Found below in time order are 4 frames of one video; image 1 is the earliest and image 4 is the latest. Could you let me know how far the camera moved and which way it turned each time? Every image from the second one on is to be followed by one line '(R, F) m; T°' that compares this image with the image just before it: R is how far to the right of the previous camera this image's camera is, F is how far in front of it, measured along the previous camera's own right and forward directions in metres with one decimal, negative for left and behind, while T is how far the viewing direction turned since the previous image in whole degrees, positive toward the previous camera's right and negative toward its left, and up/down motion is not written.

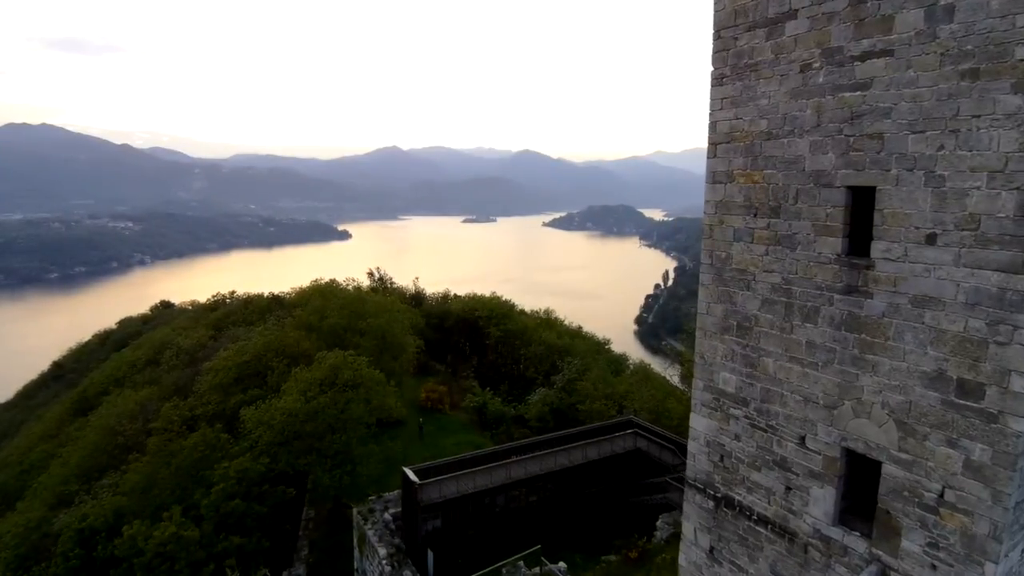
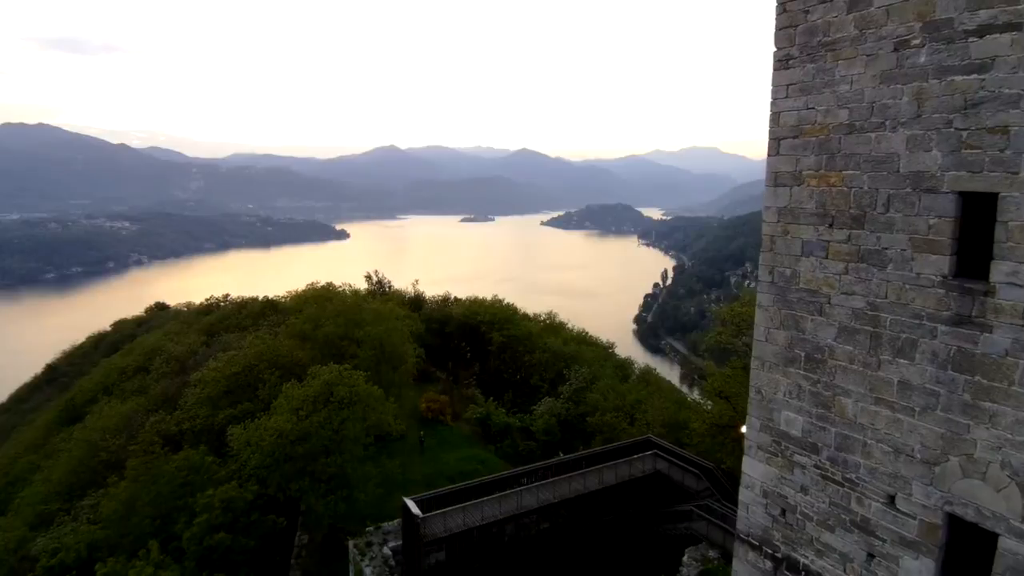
(-0.2, +1.0) m; 0°
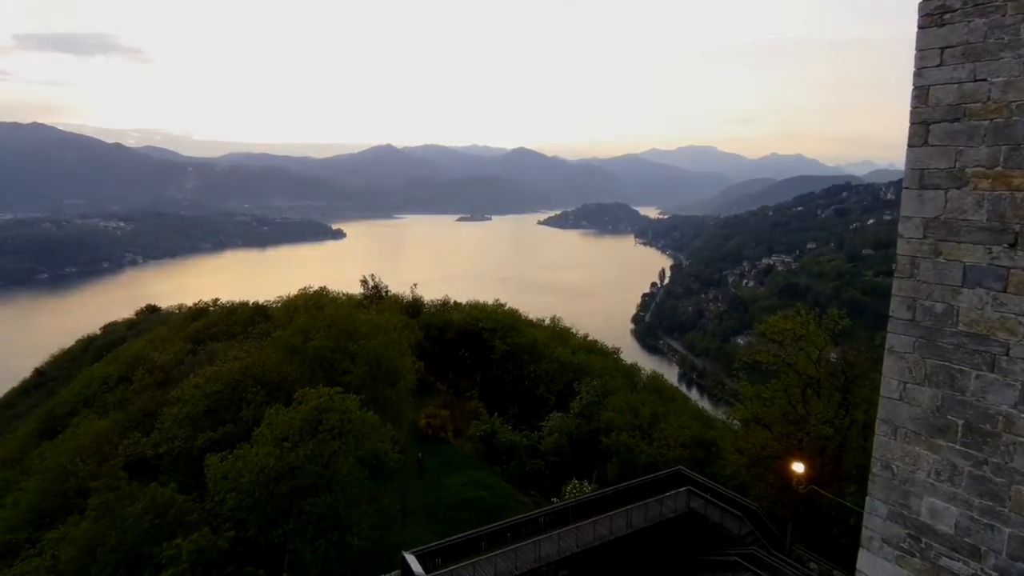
(-0.3, +1.4) m; 0°
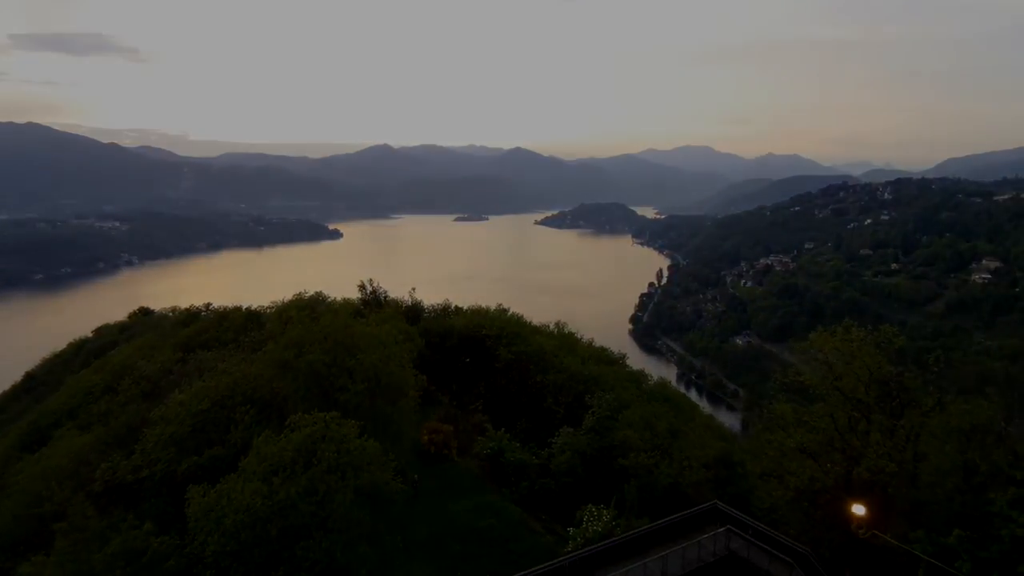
(-0.3, +1.1) m; 0°
